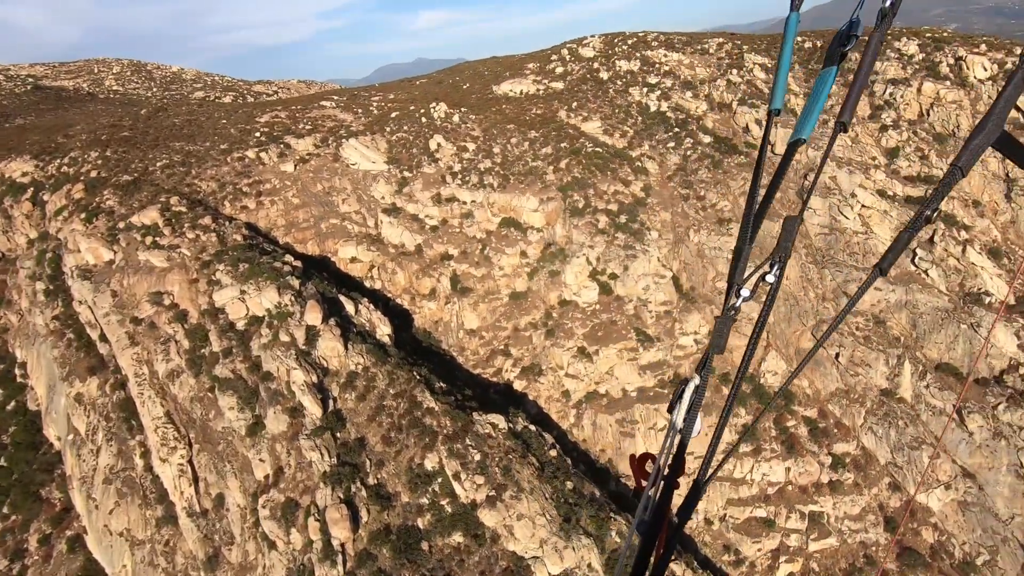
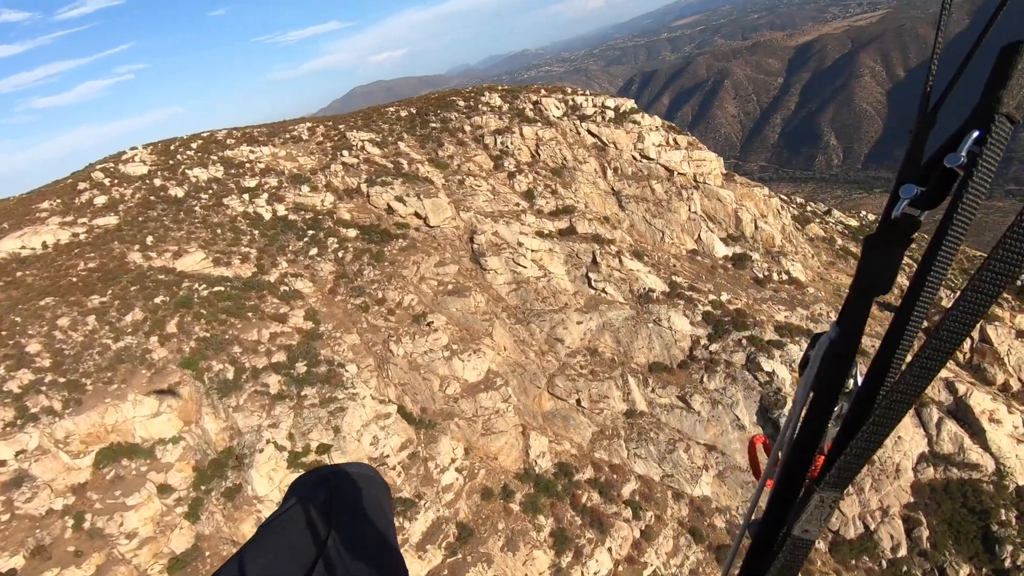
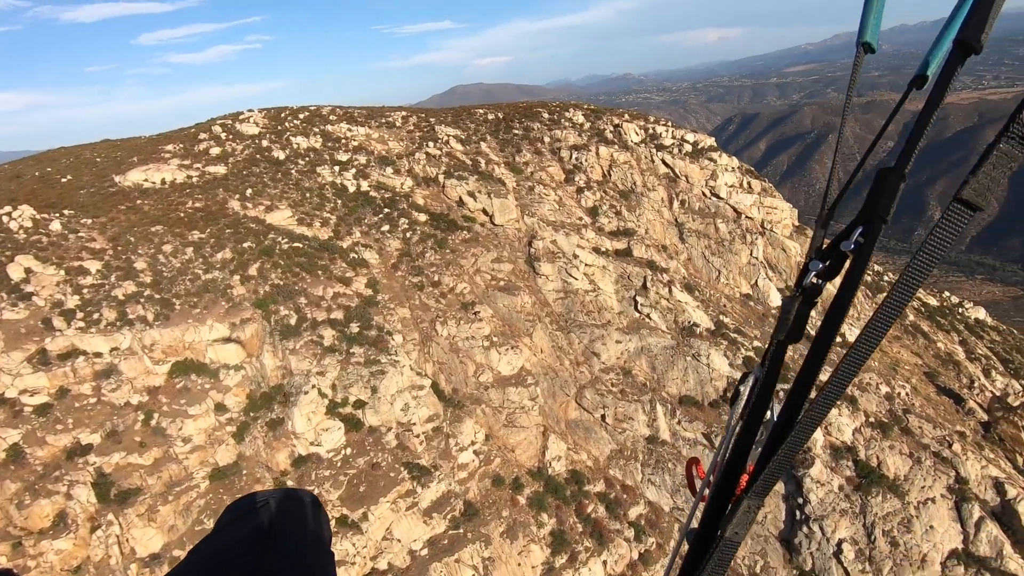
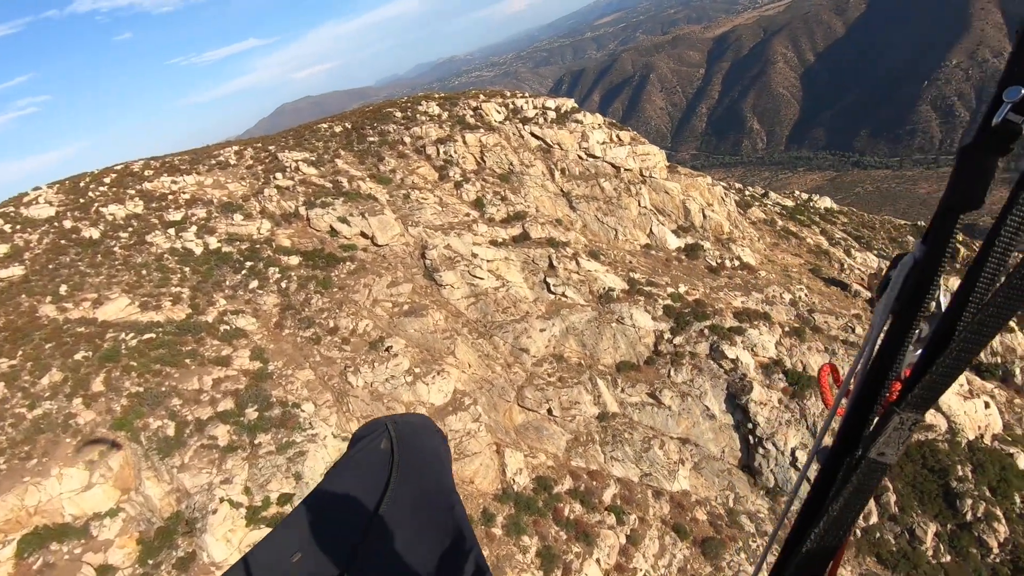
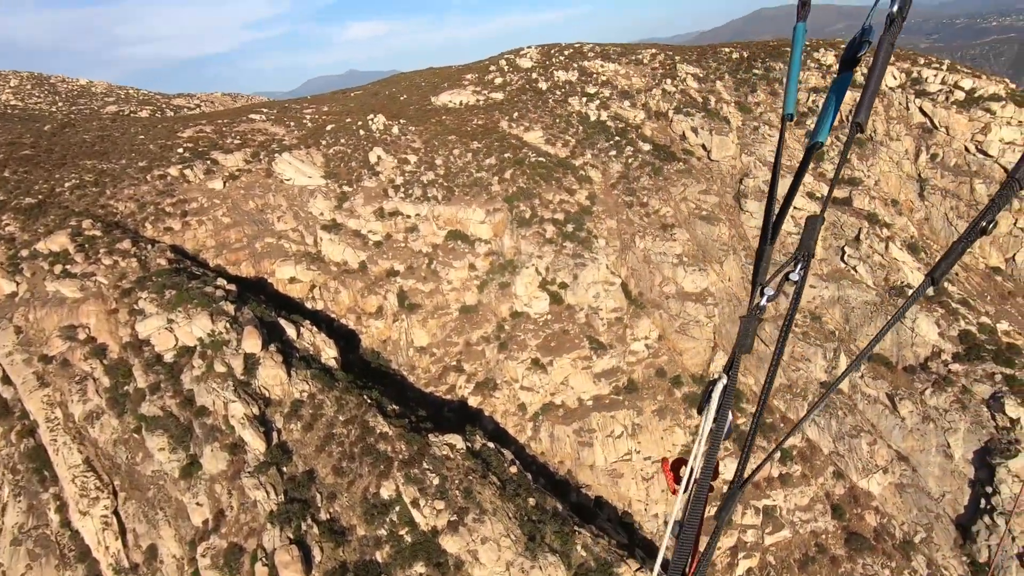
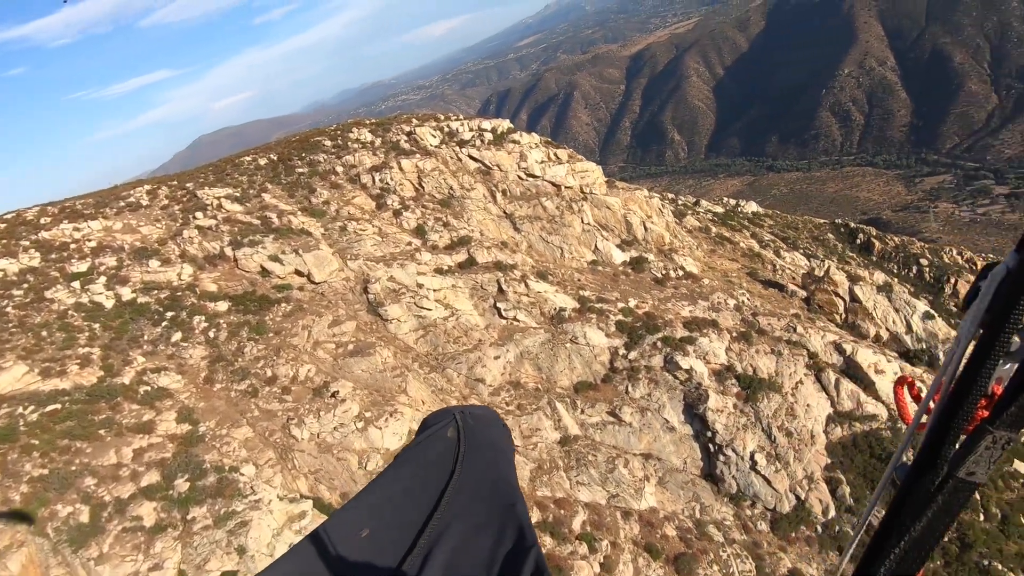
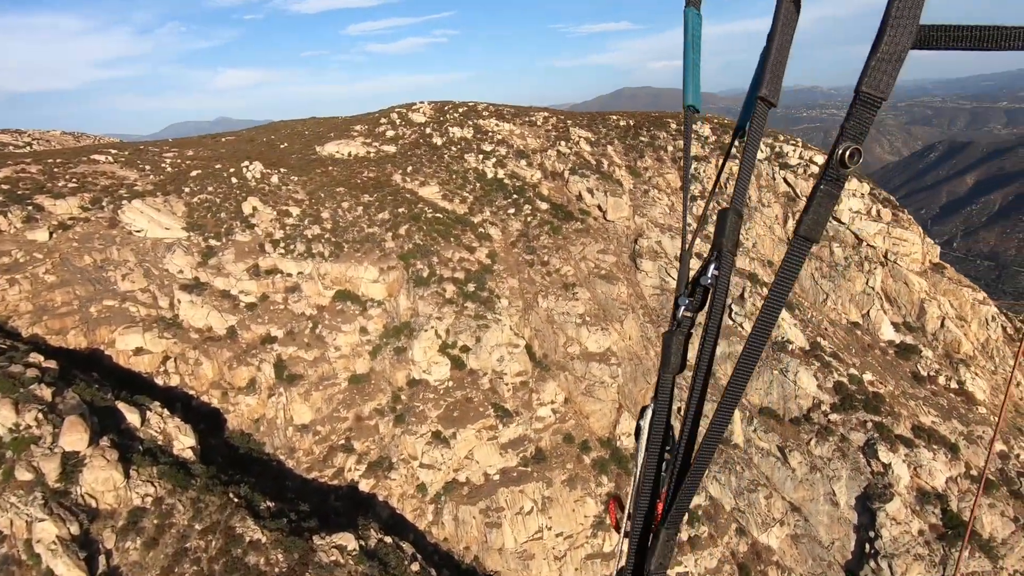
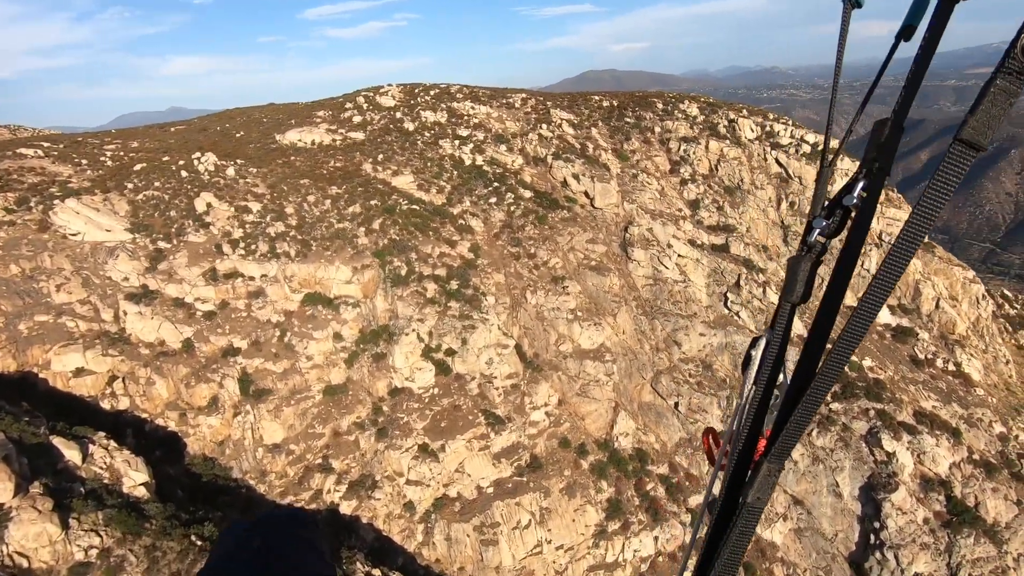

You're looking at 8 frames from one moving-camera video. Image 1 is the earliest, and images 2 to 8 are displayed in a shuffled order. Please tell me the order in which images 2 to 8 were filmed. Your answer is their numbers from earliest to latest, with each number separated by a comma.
5, 7, 8, 3, 2, 4, 6
